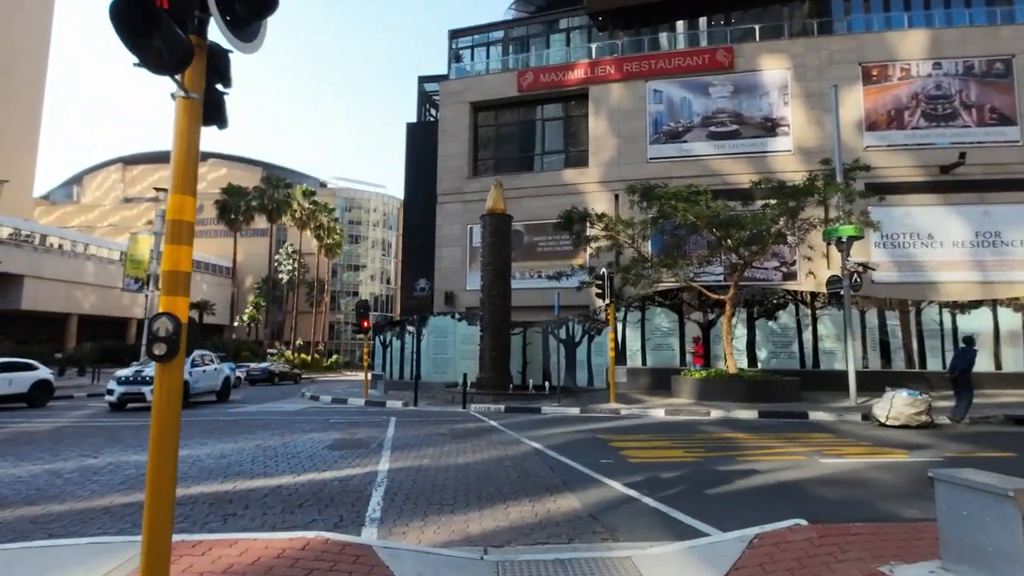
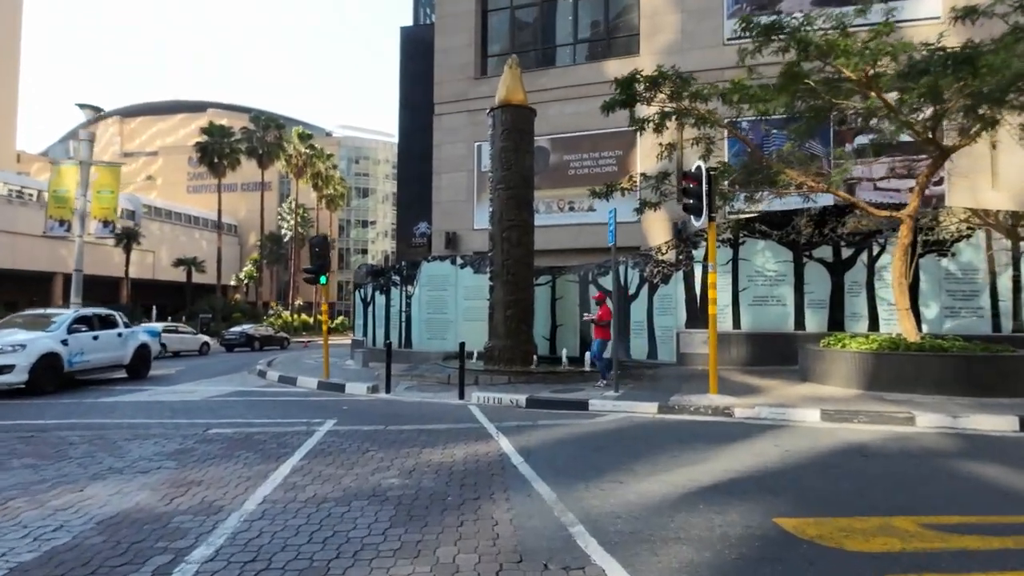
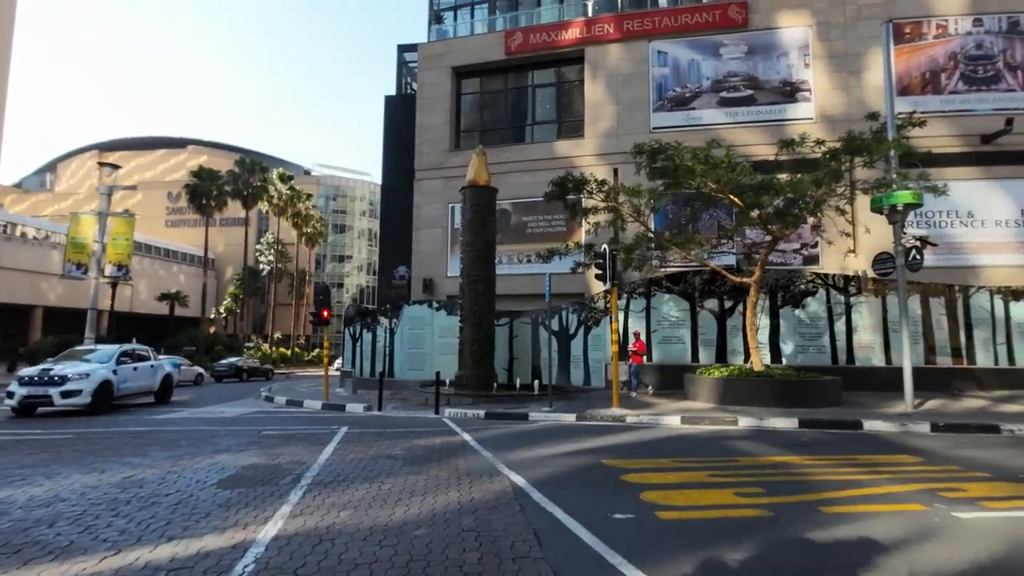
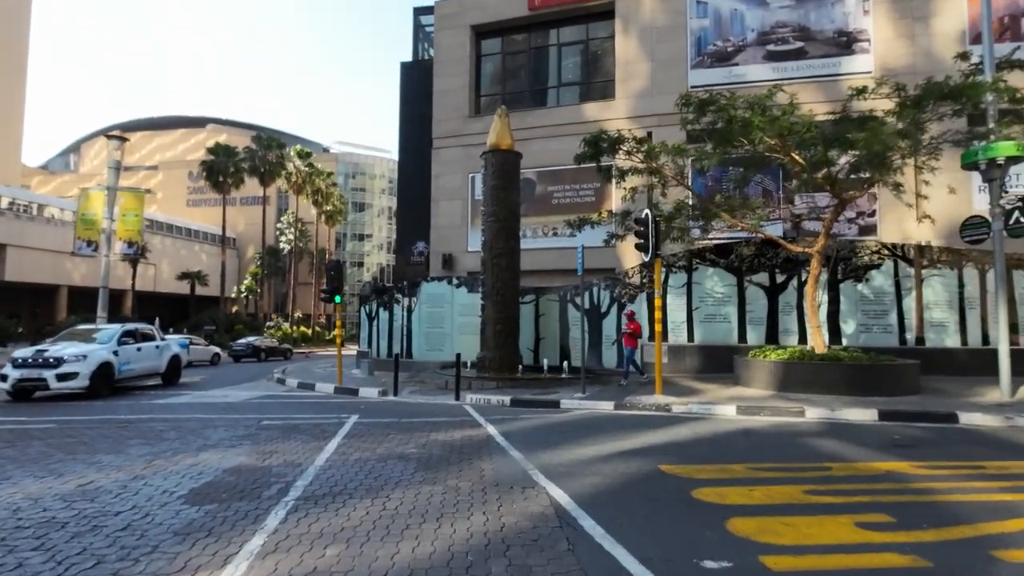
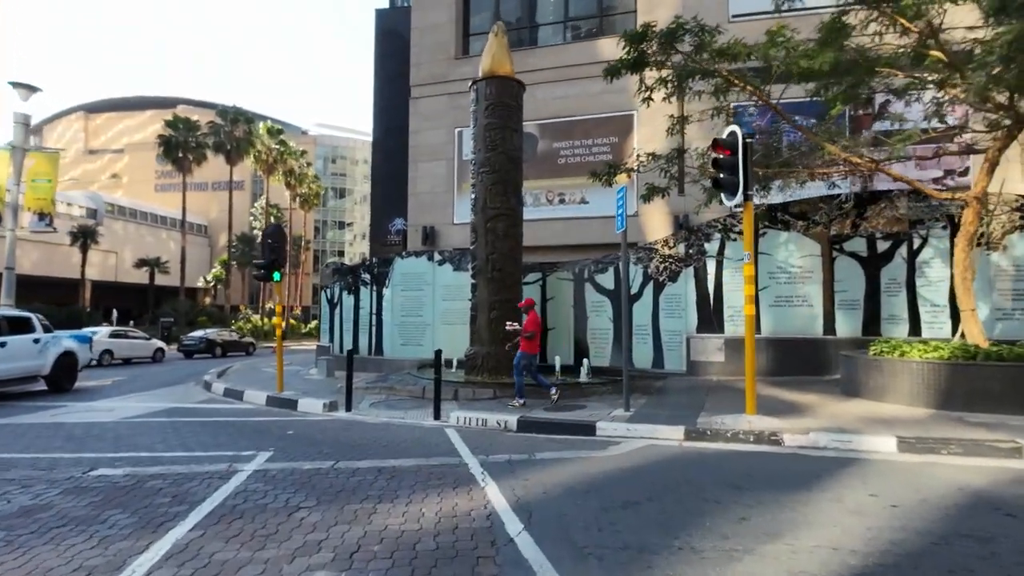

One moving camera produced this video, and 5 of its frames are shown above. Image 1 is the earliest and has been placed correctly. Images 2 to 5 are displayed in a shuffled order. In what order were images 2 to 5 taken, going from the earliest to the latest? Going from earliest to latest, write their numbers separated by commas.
3, 4, 2, 5
